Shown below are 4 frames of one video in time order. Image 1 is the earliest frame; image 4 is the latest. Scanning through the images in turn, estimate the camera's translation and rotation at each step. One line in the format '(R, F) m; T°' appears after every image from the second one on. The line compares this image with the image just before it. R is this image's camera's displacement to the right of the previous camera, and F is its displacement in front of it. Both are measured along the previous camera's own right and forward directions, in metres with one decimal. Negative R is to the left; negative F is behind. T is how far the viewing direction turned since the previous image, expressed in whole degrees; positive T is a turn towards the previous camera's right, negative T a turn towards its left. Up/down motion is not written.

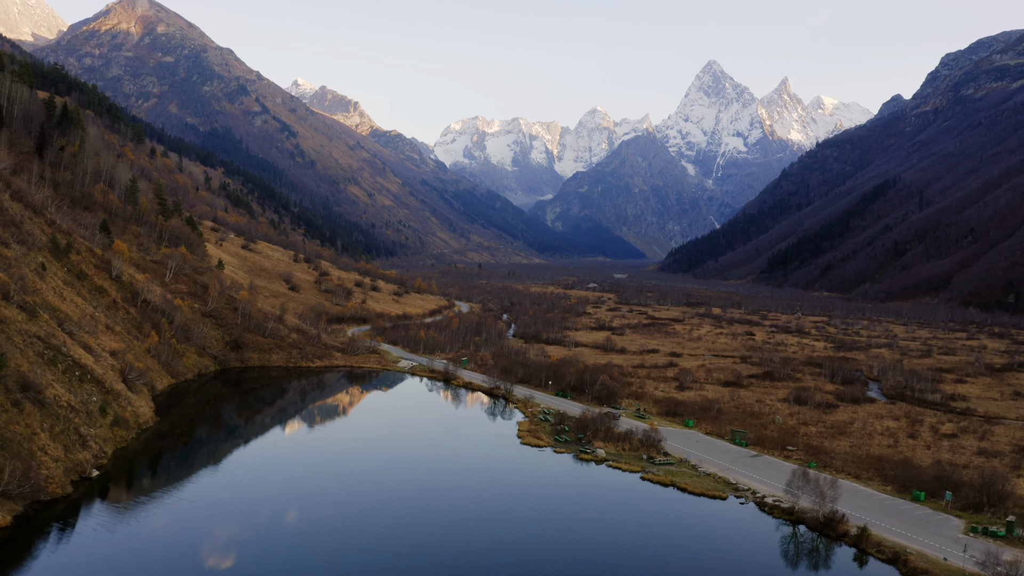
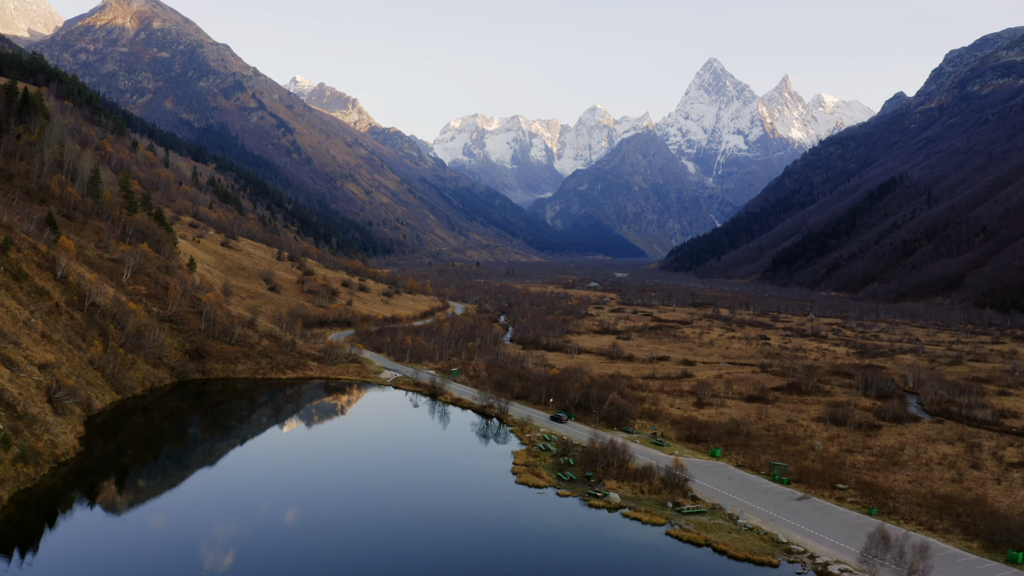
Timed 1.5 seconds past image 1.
(+0.4, +9.2) m; 0°
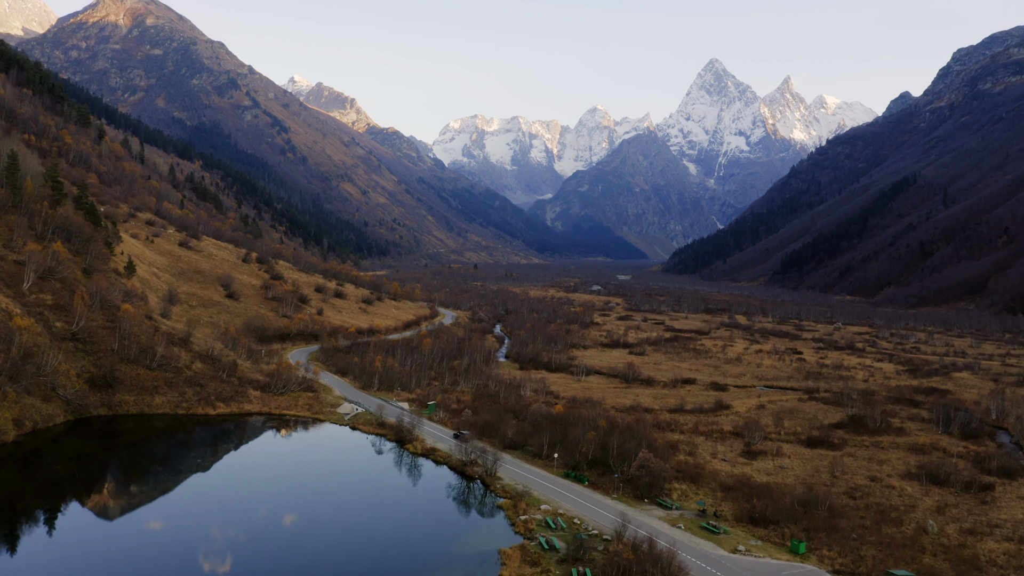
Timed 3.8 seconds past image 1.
(+0.7, +15.7) m; 0°
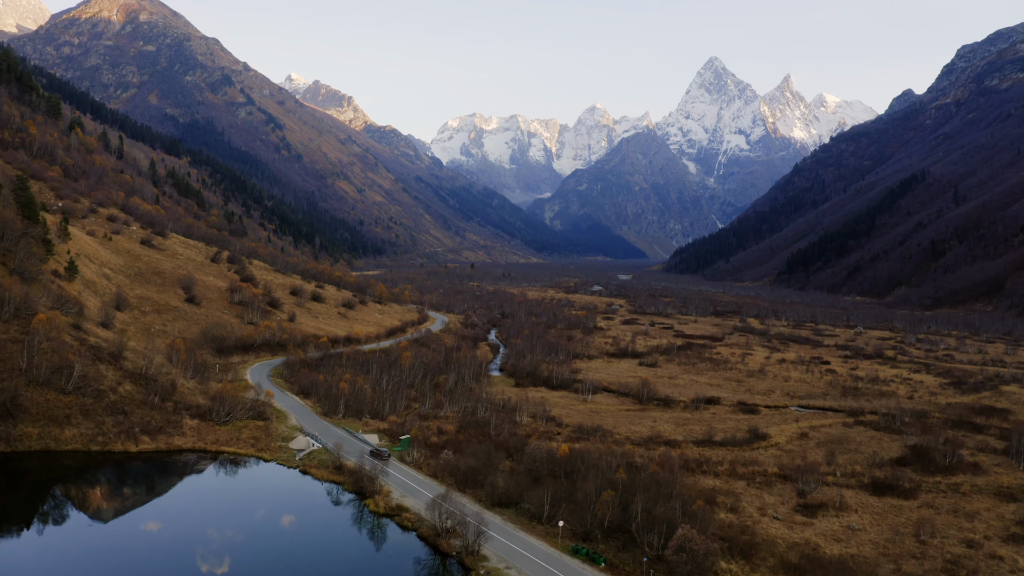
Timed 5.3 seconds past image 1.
(+0.5, +10.9) m; 0°
